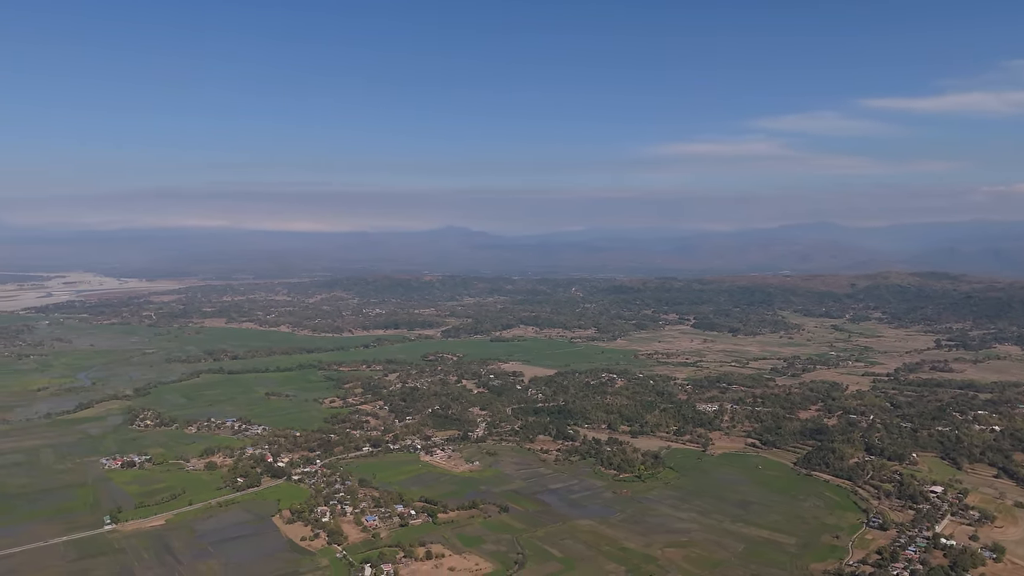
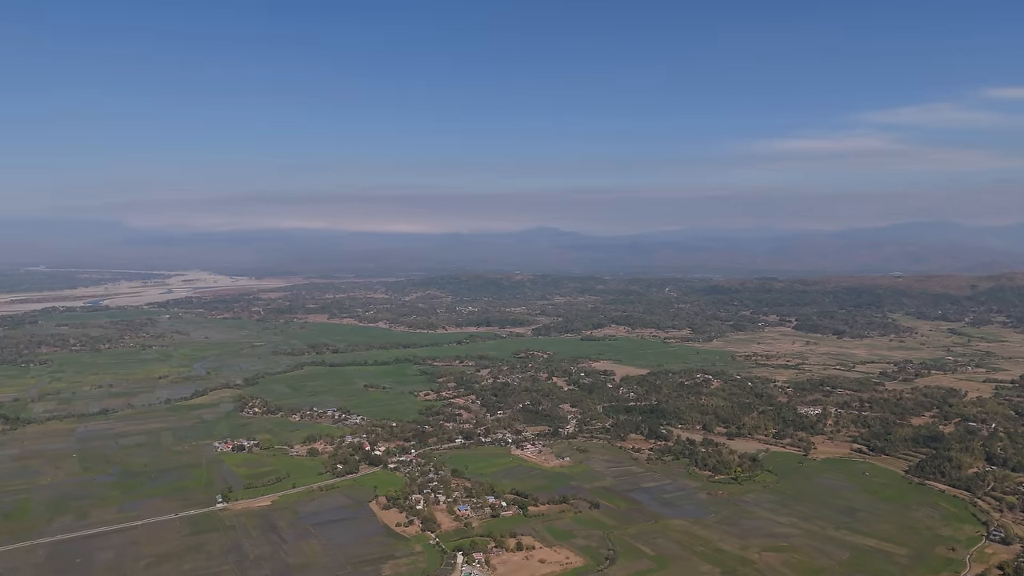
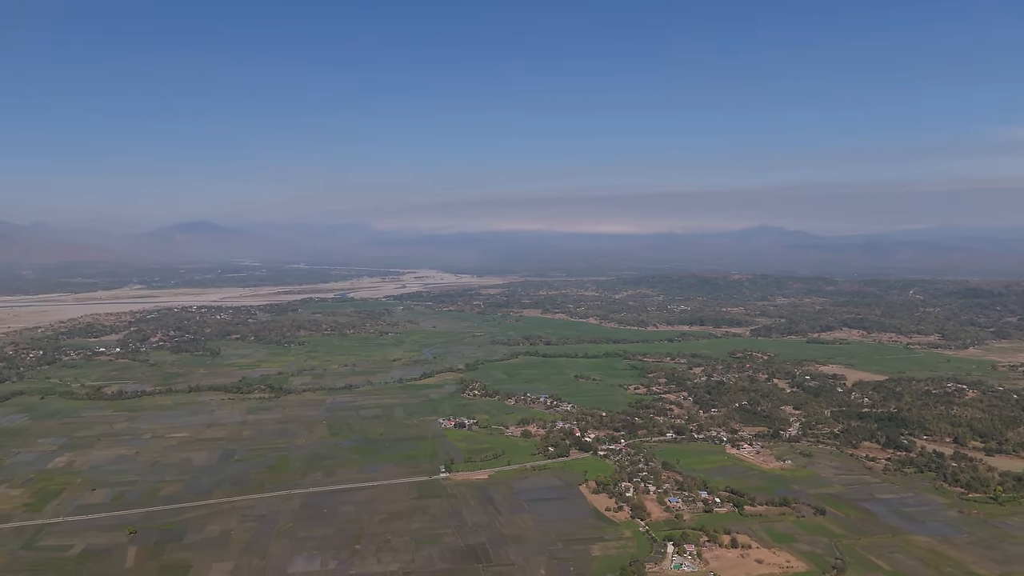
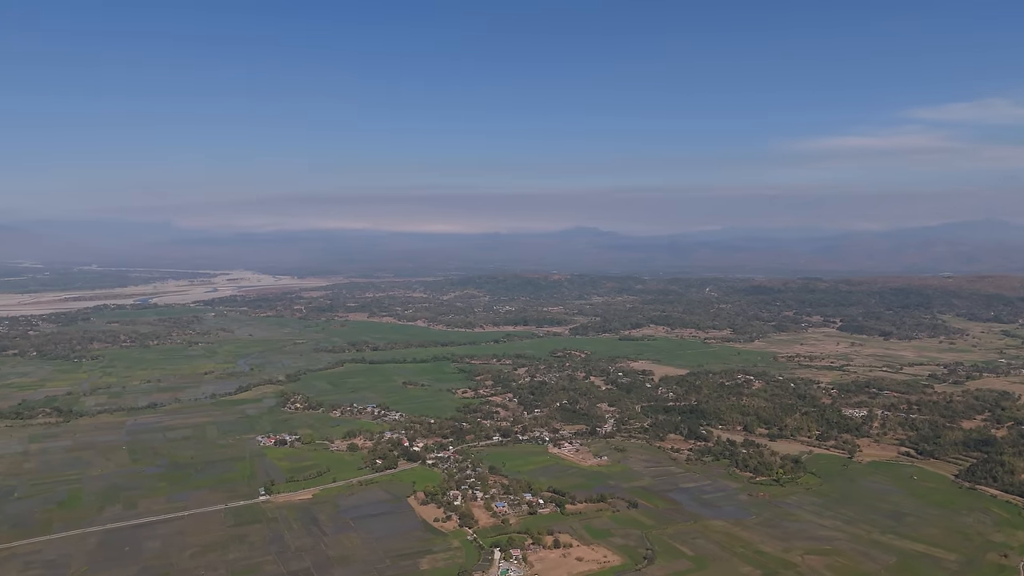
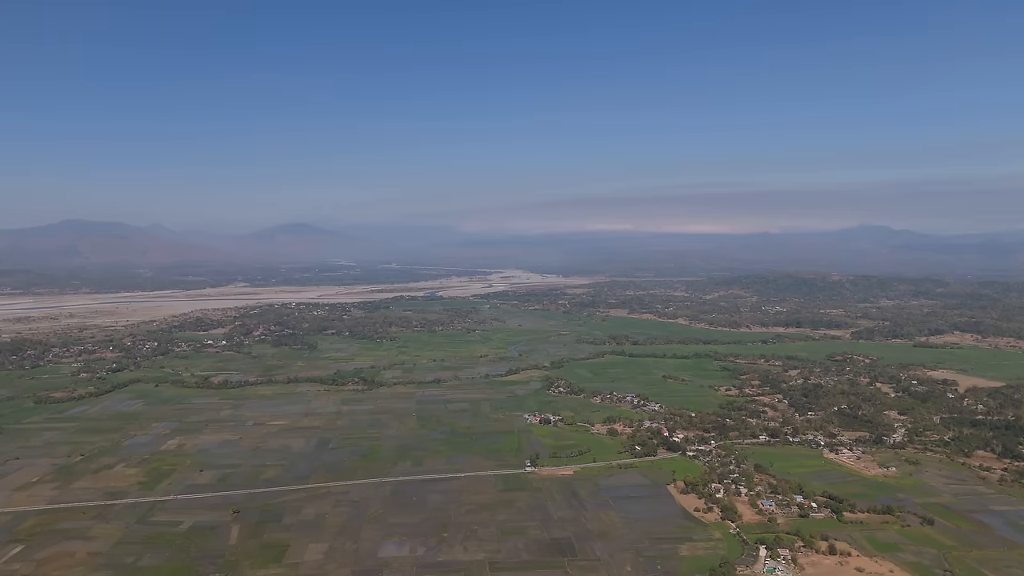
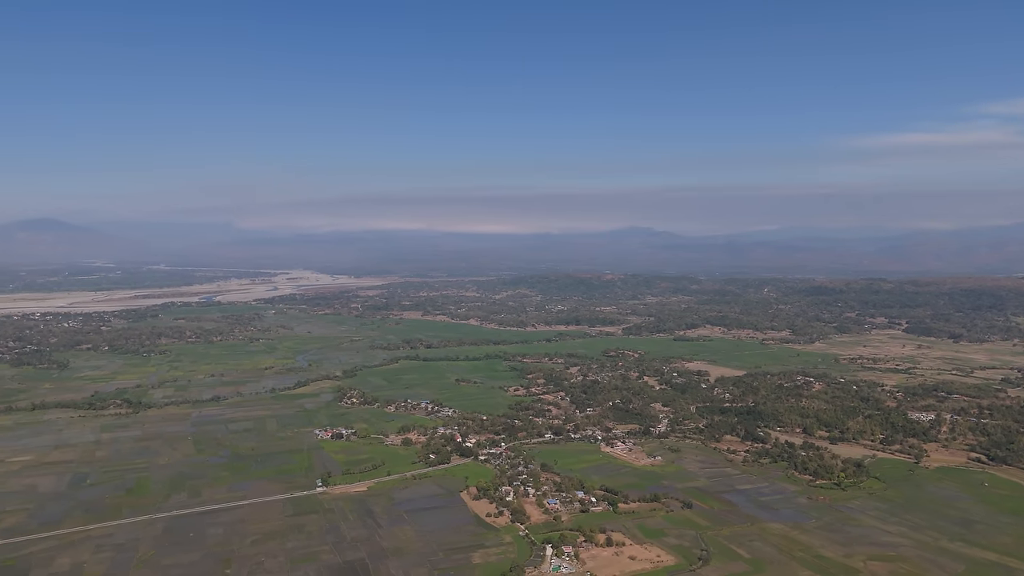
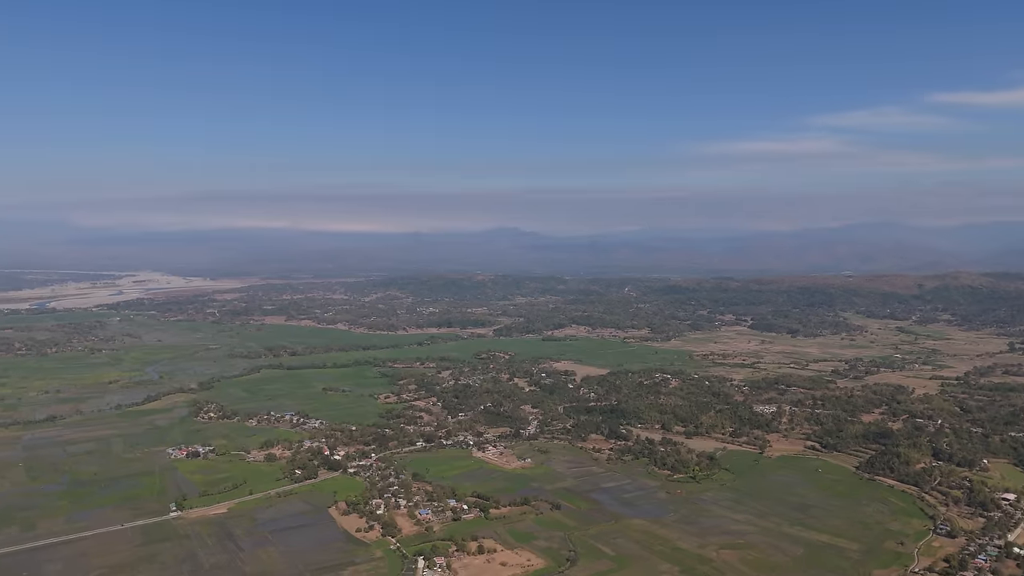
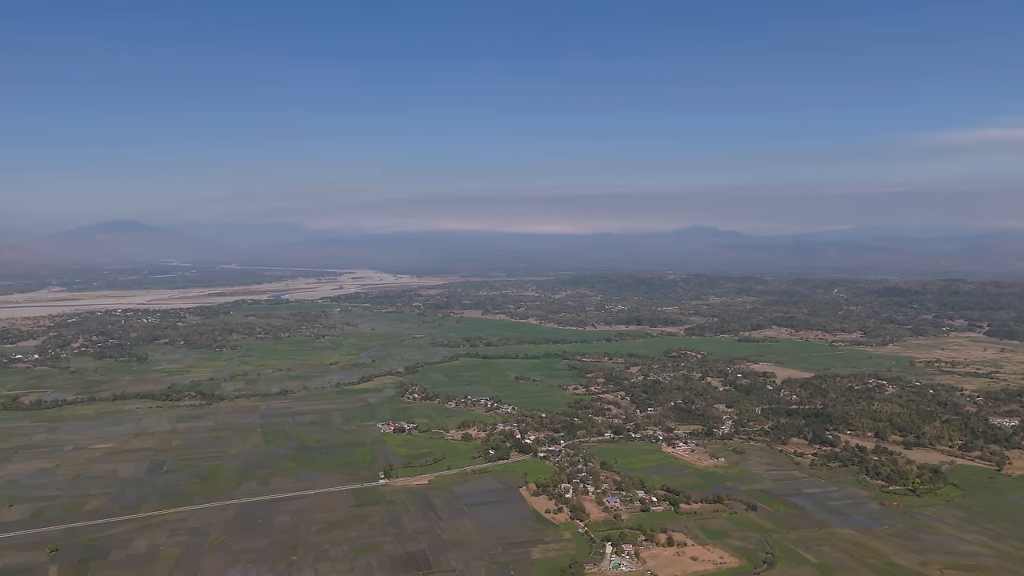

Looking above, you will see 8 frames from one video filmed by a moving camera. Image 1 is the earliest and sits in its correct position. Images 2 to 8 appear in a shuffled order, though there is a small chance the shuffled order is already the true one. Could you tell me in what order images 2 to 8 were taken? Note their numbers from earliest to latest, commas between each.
7, 2, 4, 6, 8, 3, 5
